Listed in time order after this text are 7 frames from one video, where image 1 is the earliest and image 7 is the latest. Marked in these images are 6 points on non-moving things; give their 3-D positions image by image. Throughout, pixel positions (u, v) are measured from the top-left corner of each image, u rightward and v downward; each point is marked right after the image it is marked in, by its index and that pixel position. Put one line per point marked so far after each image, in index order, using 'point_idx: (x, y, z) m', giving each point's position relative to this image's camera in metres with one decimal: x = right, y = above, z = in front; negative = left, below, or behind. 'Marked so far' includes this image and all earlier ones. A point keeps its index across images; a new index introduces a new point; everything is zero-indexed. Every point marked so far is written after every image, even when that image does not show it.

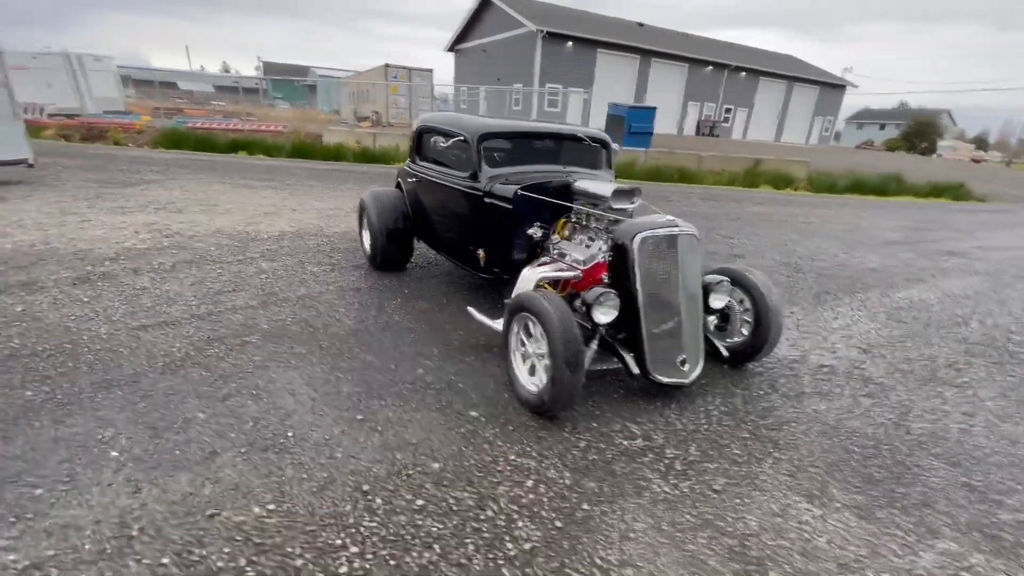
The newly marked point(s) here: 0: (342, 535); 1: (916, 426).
0: (-0.7, -1.0, +1.9) m
1: (+2.3, -0.8, +2.8) m
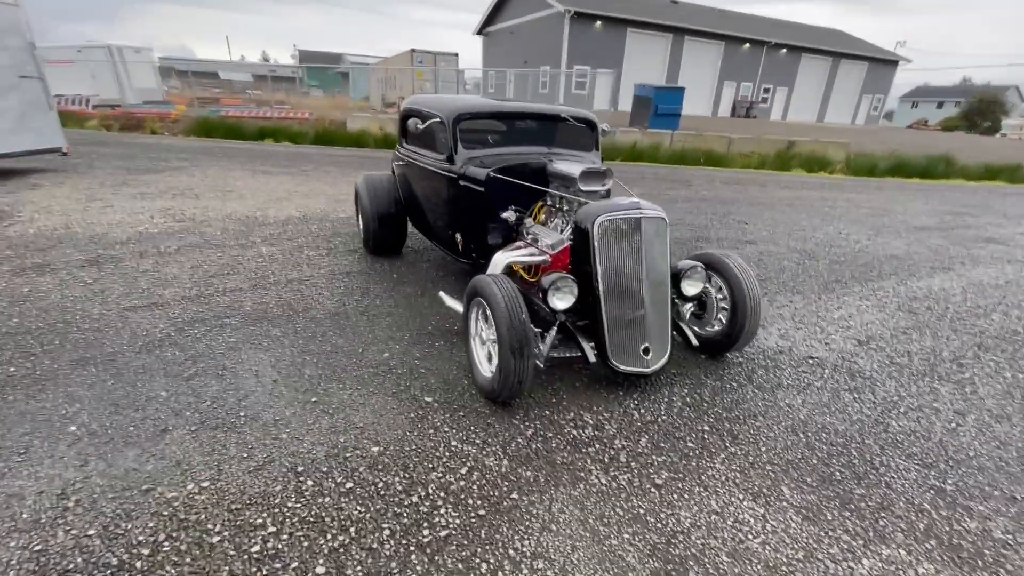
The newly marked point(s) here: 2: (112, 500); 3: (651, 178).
0: (-1.0, -0.9, +1.9) m
1: (+2.1, -0.7, +2.6) m
2: (-1.6, -0.9, +2.0) m
3: (+3.3, +2.6, +11.4) m
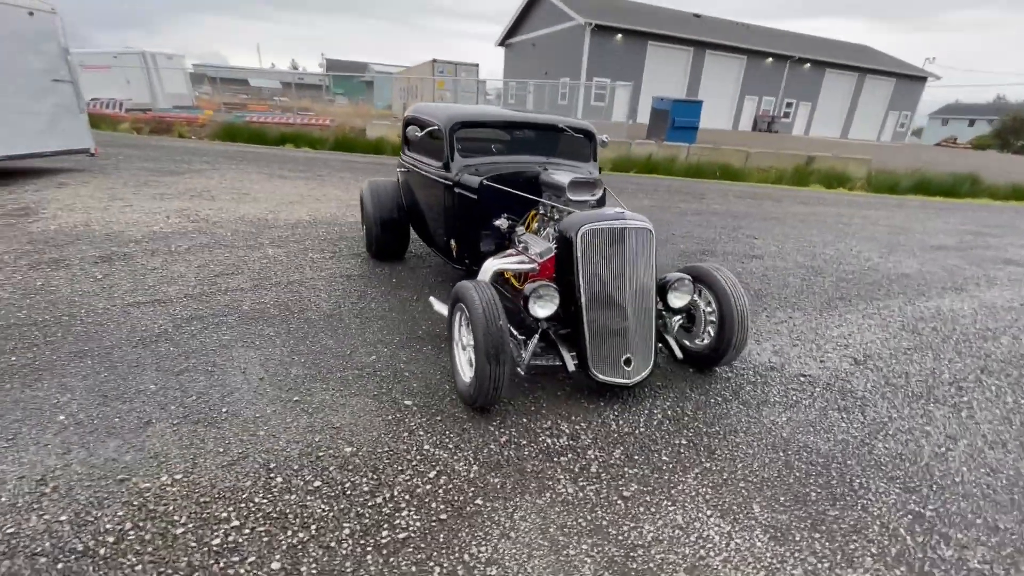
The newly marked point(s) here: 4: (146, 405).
0: (-1.1, -0.9, +1.9) m
1: (+1.9, -0.8, +2.5) m
2: (-1.8, -0.8, +2.0) m
3: (+3.6, +2.3, +11.4) m
4: (-2.0, -0.6, +2.6) m
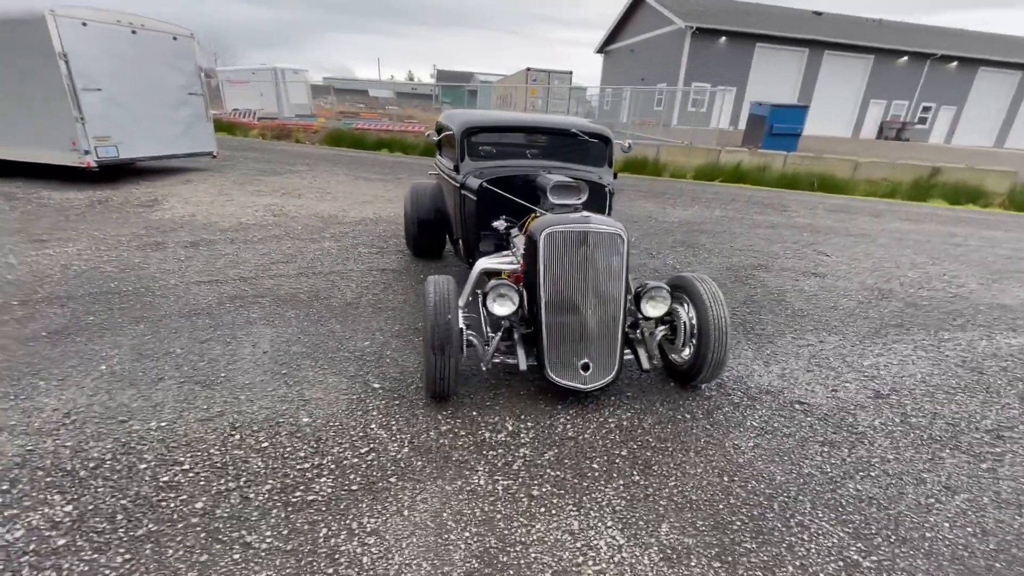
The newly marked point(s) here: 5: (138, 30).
0: (-1.5, -0.8, +2.3) m
1: (+1.6, -0.9, +2.2) m
2: (-2.2, -0.7, +2.5) m
3: (+5.1, +2.0, +10.6) m
4: (-2.2, -0.5, +3.1) m
5: (-7.1, +4.9, +9.1) m
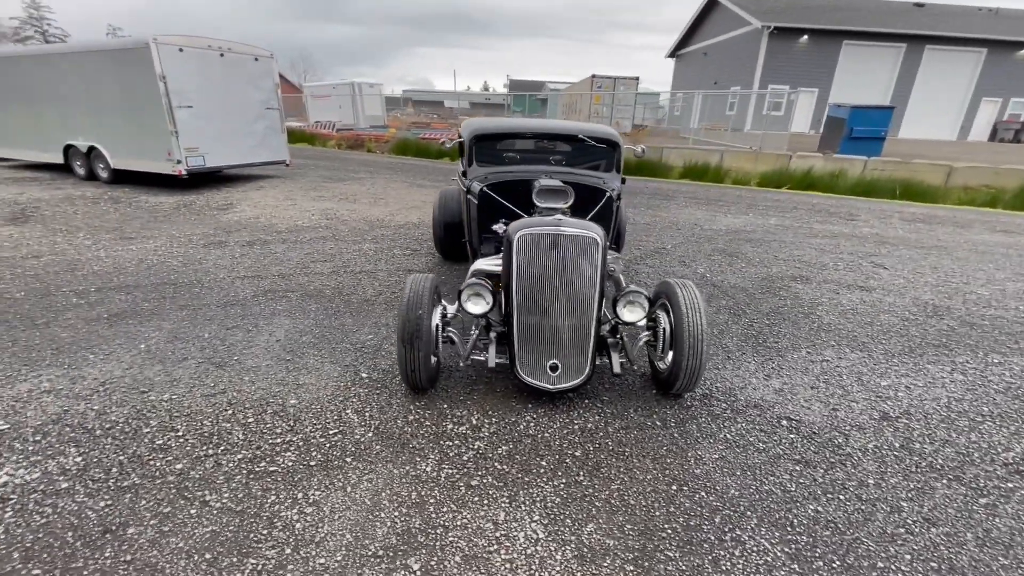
0: (-1.8, -0.7, +2.6) m
1: (+1.3, -1.0, +2.1) m
2: (-2.3, -0.6, +2.9) m
3: (+6.1, +1.7, +10.0) m
4: (-2.3, -0.4, +3.5) m
5: (-6.1, +5.0, +10.2) m
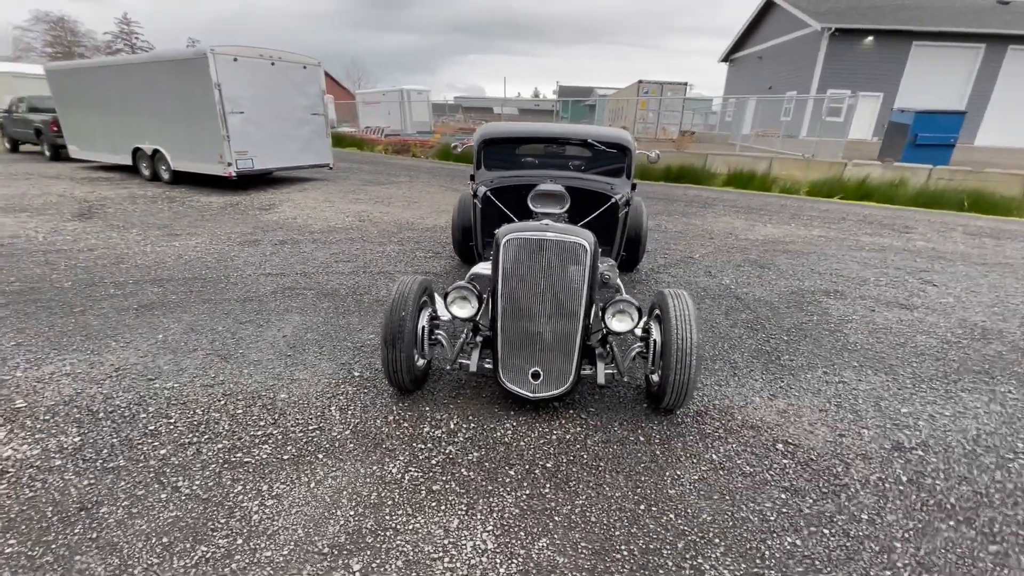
0: (-1.9, -0.7, +2.7) m
1: (+1.1, -1.0, +1.9) m
2: (-2.4, -0.6, +3.1) m
3: (+6.7, +1.3, +9.3) m
4: (-2.3, -0.4, +3.7) m
5: (-5.3, +5.1, +10.8) m
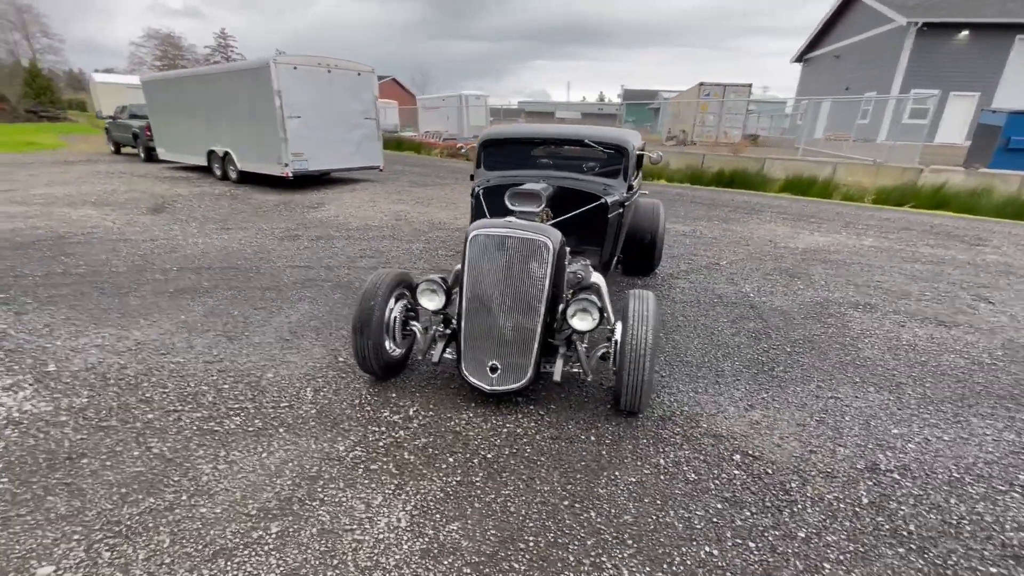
0: (-2.1, -0.6, +3.0) m
1: (+0.8, -1.0, +1.9) m
2: (-2.6, -0.5, +3.4) m
3: (+7.3, +1.1, +8.6) m
4: (-2.4, -0.3, +4.0) m
5: (-4.3, +5.2, +11.5) m
